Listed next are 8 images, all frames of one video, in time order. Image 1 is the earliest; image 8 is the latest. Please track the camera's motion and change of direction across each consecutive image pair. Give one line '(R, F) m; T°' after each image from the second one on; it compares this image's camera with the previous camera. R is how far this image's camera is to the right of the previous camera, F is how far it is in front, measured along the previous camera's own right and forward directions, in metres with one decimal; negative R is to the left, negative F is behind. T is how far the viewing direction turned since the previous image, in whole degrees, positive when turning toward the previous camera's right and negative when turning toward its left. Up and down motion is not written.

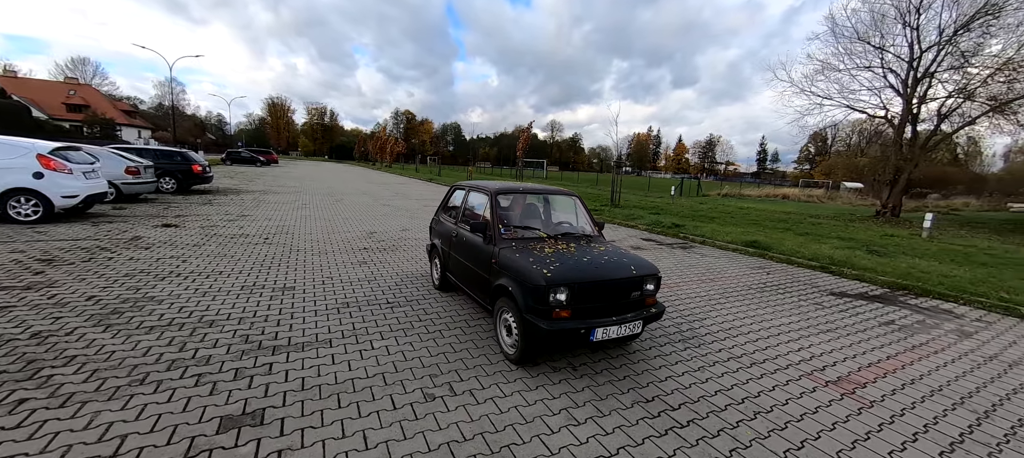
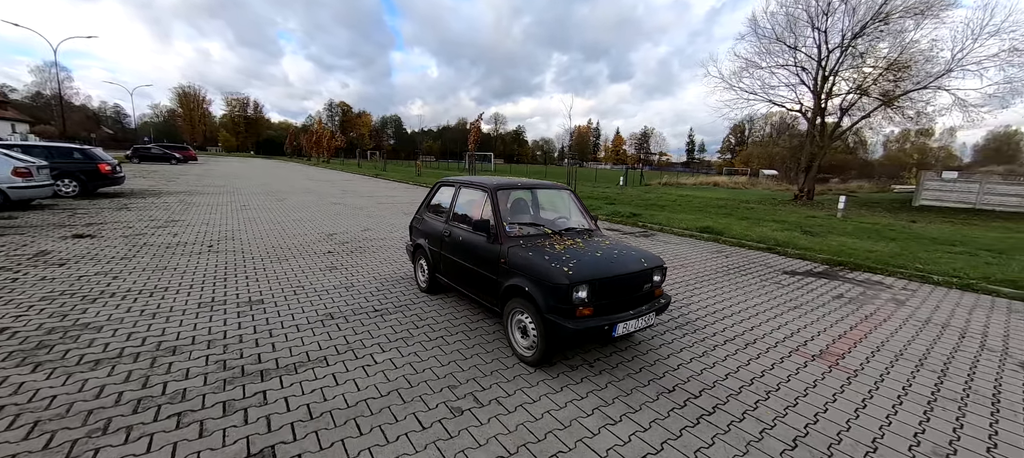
(-0.6, +0.2) m; +8°
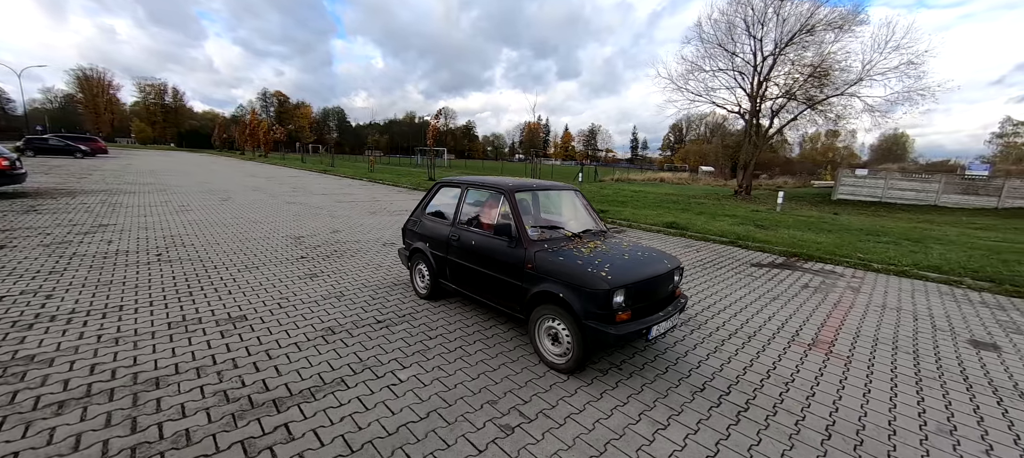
(-0.7, +0.2) m; +7°
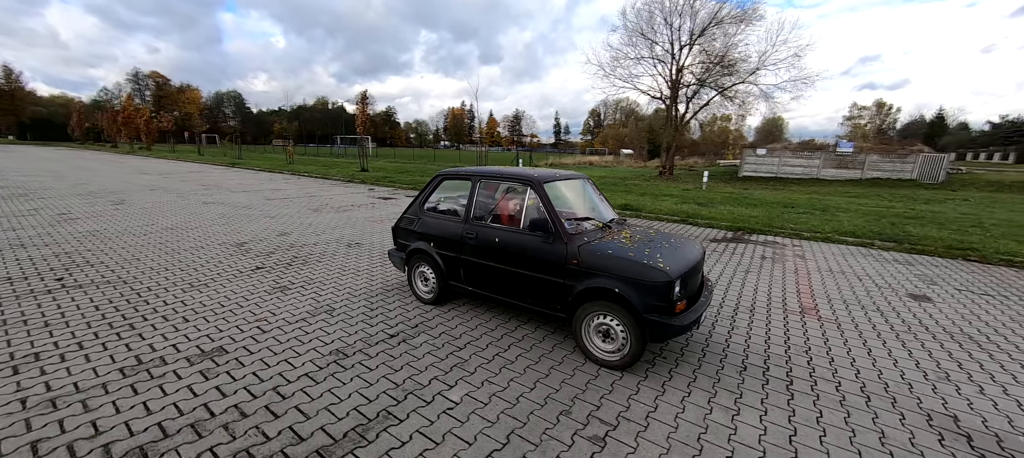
(-0.9, +0.4) m; +11°
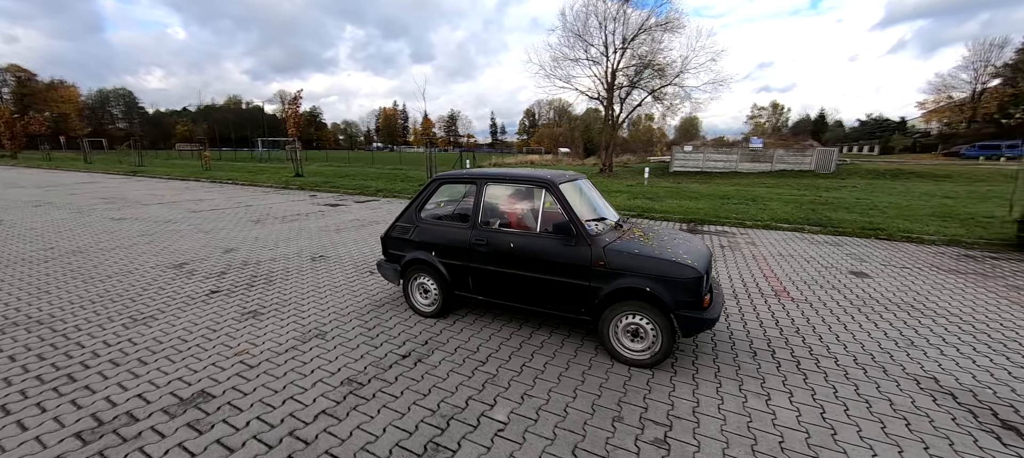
(-0.7, +0.2) m; +9°
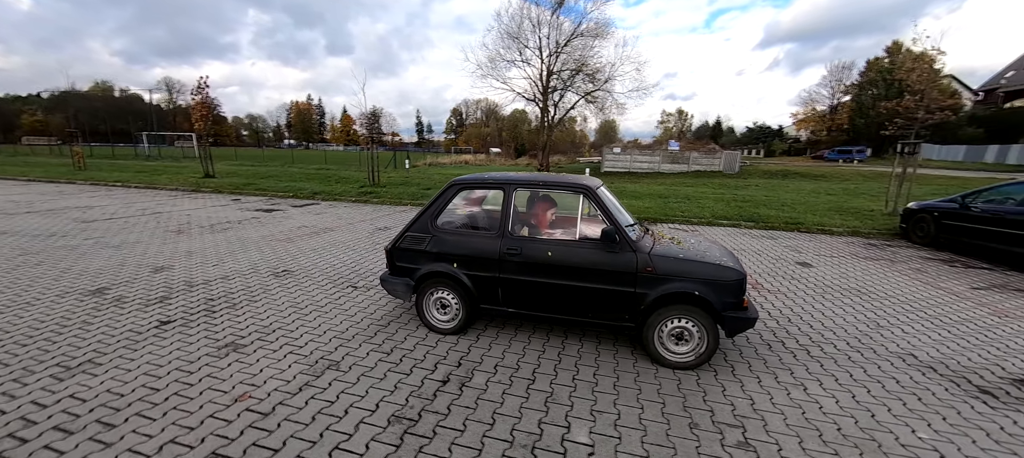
(-0.9, +0.3) m; +11°
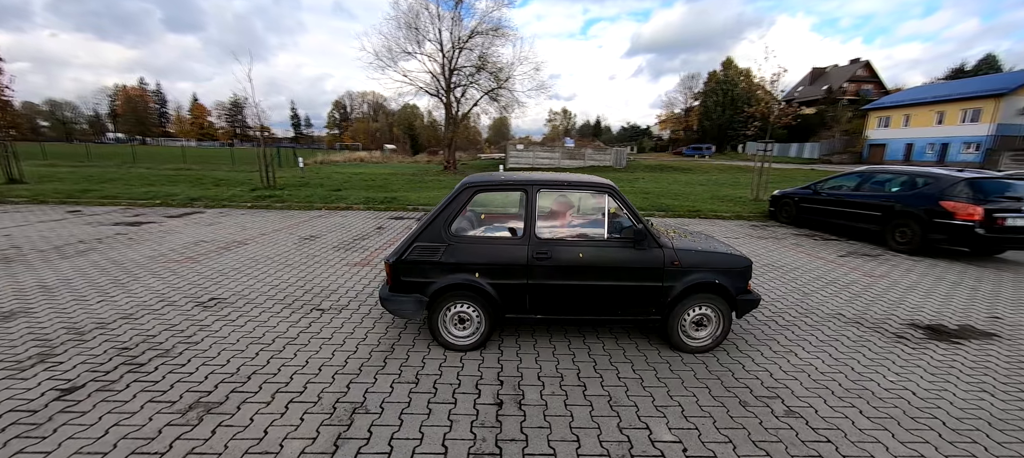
(-1.1, +0.3) m; +15°
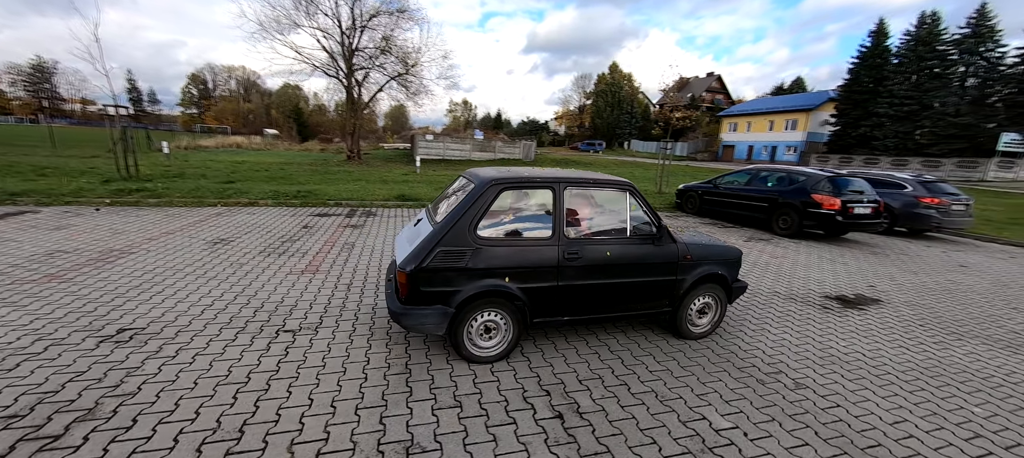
(-1.0, +0.3) m; +15°
